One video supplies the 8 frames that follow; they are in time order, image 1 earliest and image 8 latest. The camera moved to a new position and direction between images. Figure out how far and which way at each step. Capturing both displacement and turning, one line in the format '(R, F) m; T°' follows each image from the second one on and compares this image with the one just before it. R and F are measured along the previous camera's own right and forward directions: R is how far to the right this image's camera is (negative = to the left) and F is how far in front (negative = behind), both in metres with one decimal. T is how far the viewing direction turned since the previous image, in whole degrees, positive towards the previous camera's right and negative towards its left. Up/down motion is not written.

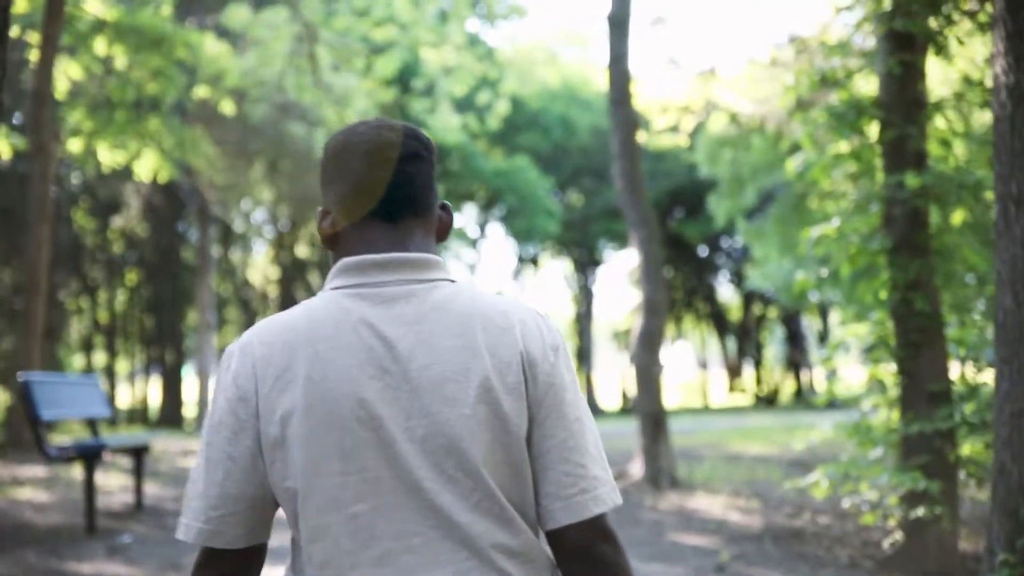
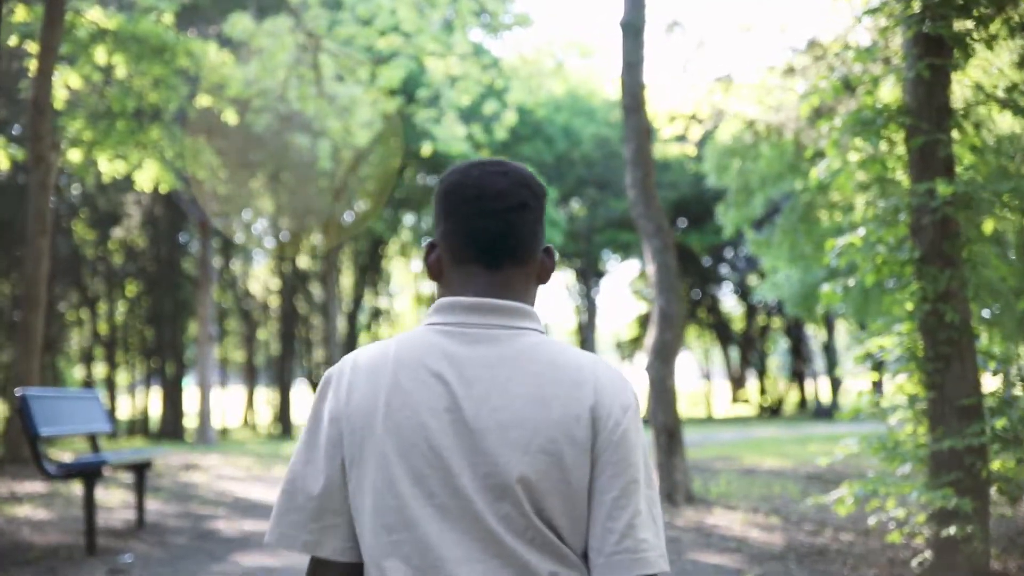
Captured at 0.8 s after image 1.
(-0.1, +0.3) m; 0°
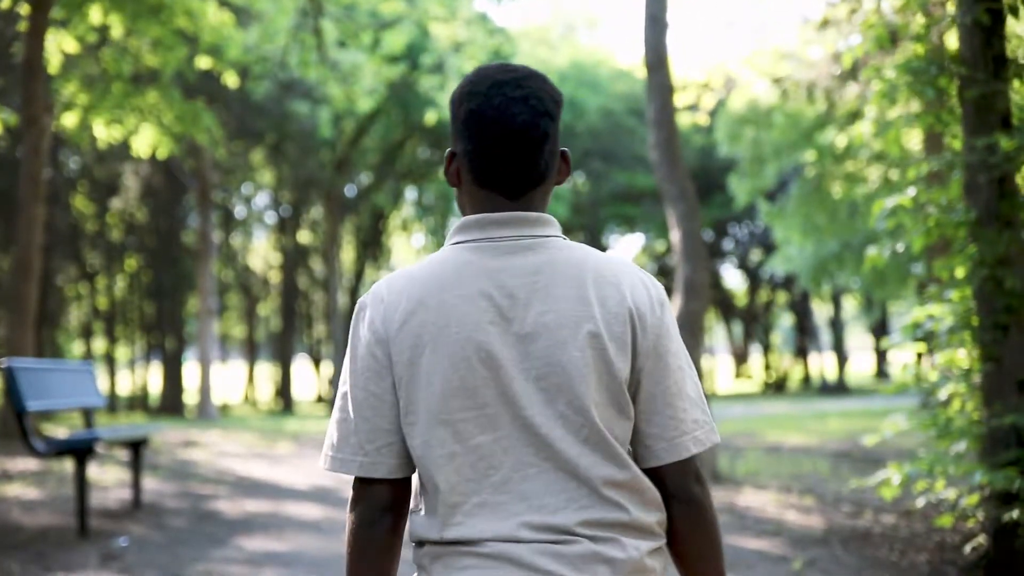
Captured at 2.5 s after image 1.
(-0.1, +0.6) m; 0°
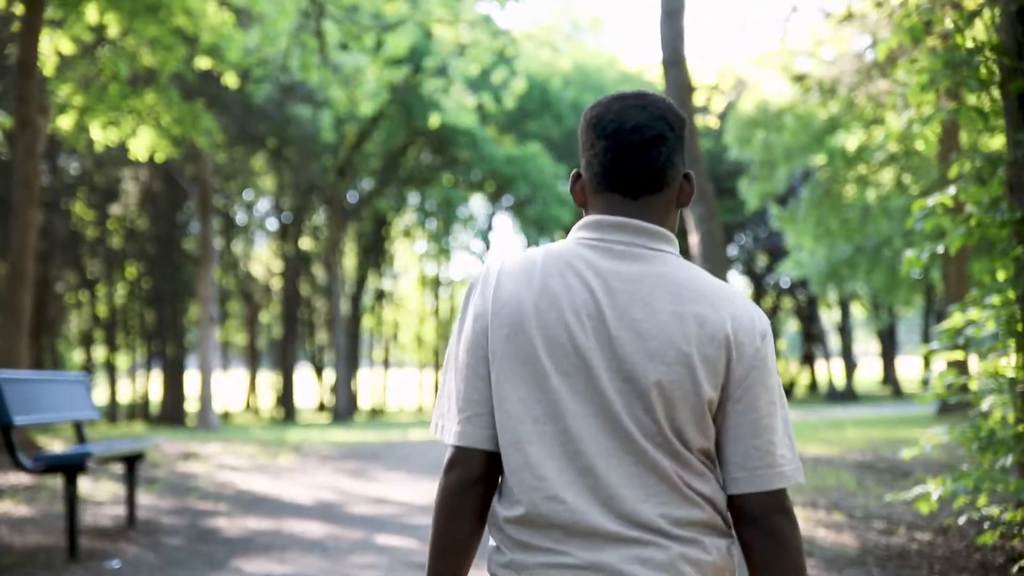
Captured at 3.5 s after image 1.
(-0.1, +0.5) m; 0°
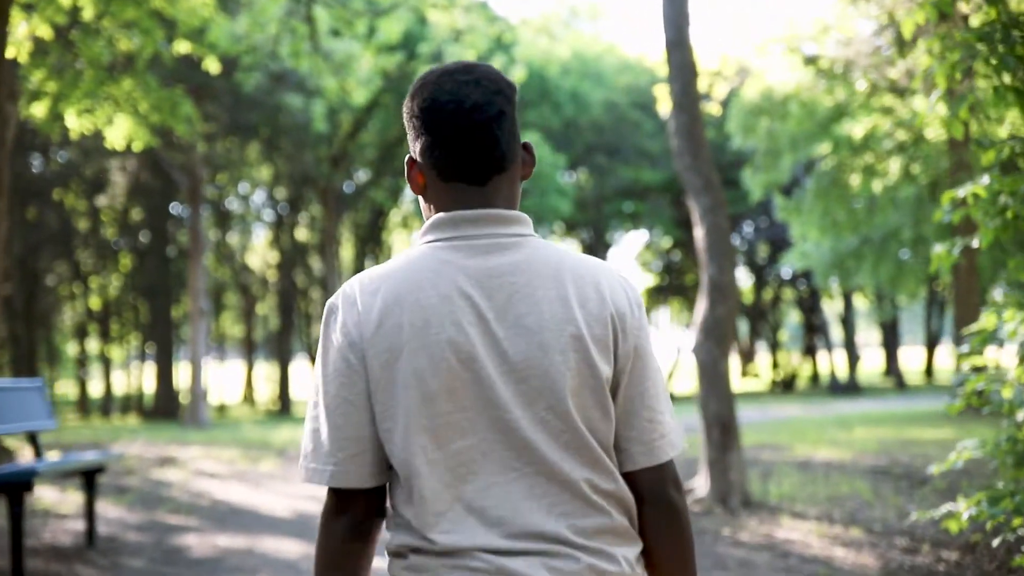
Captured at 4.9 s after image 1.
(+0.1, +0.7) m; 0°
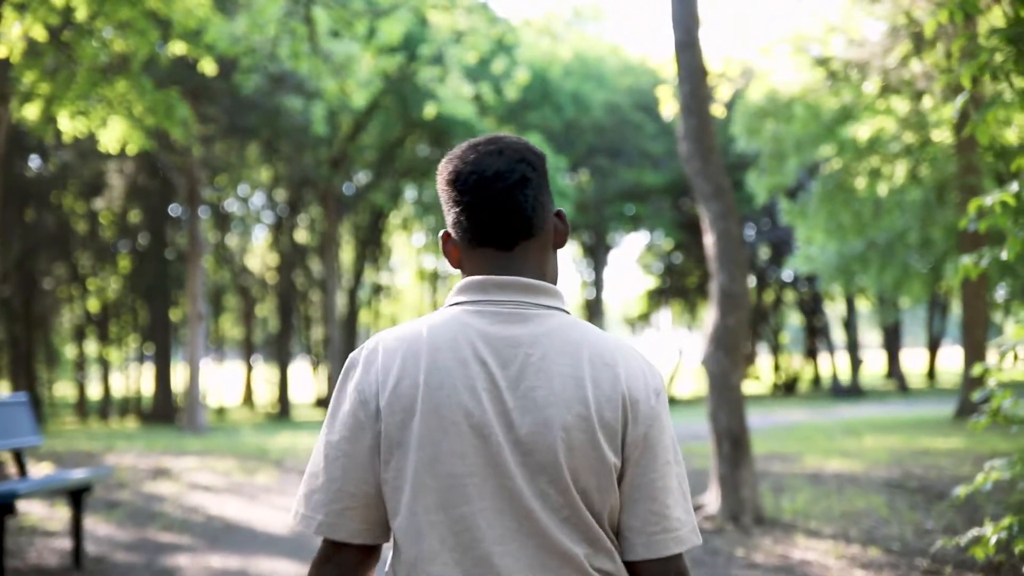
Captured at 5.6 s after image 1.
(0.0, +0.3) m; 0°
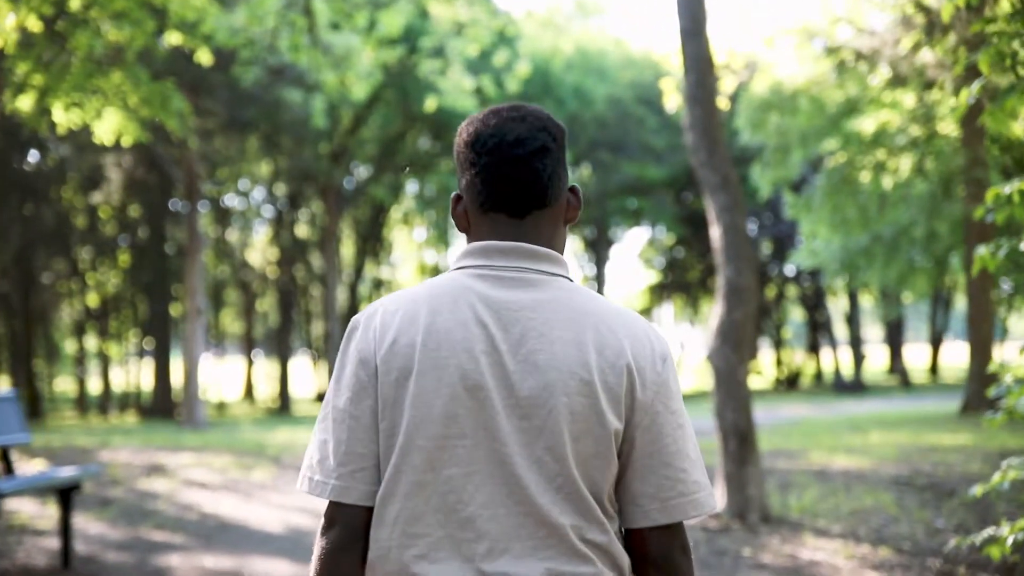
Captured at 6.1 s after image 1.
(0.0, +0.2) m; 0°
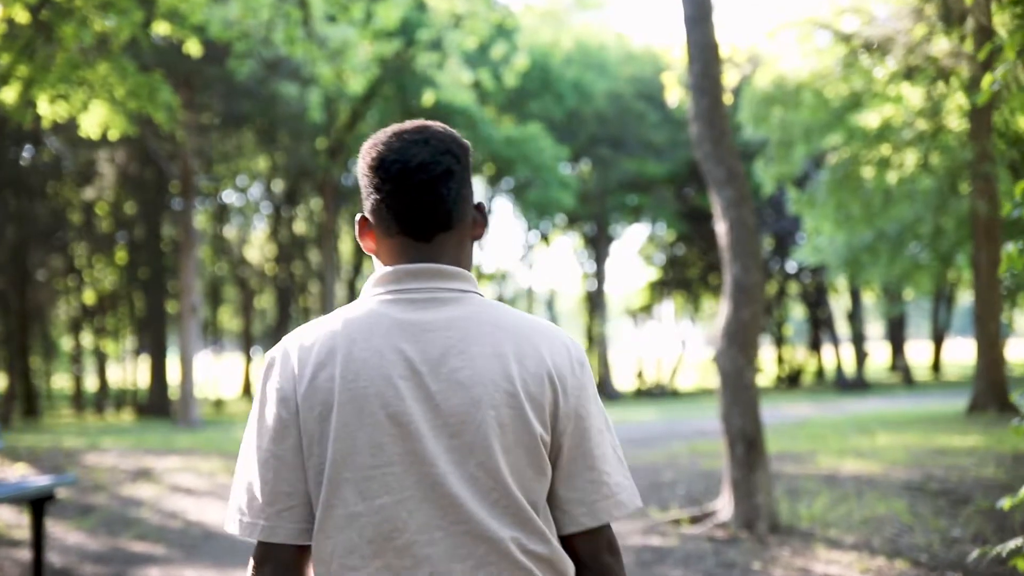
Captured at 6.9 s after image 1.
(0.0, +0.4) m; 0°
